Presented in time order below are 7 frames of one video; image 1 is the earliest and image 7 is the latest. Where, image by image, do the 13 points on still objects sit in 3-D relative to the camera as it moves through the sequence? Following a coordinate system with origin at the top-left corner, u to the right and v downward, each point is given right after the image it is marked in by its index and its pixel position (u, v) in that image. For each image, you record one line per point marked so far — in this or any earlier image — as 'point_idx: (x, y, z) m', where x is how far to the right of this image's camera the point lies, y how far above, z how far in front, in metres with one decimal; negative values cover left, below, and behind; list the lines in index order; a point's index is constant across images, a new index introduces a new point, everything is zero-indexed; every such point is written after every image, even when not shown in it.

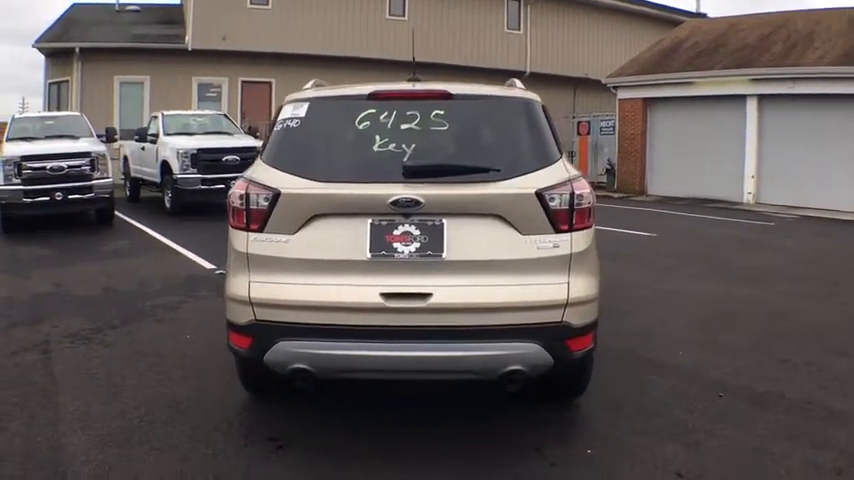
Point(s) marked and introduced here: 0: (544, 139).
0: (+0.6, +0.5, +3.4) m
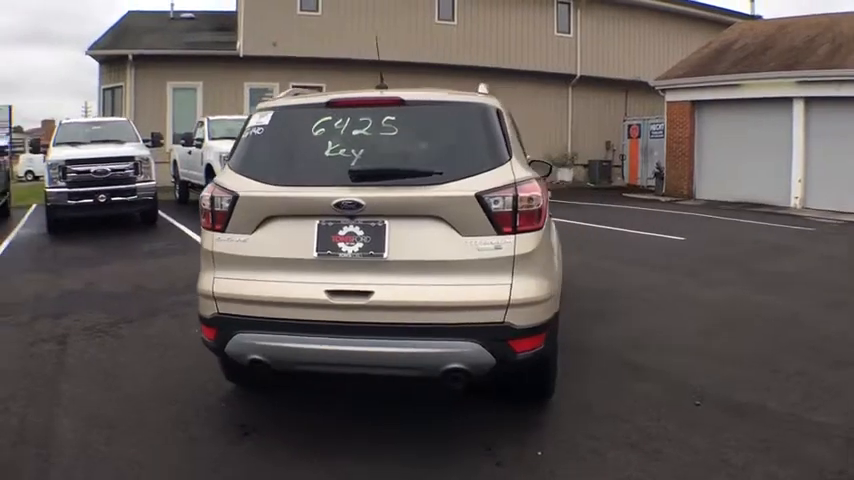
0: (+0.3, +0.5, +3.5) m
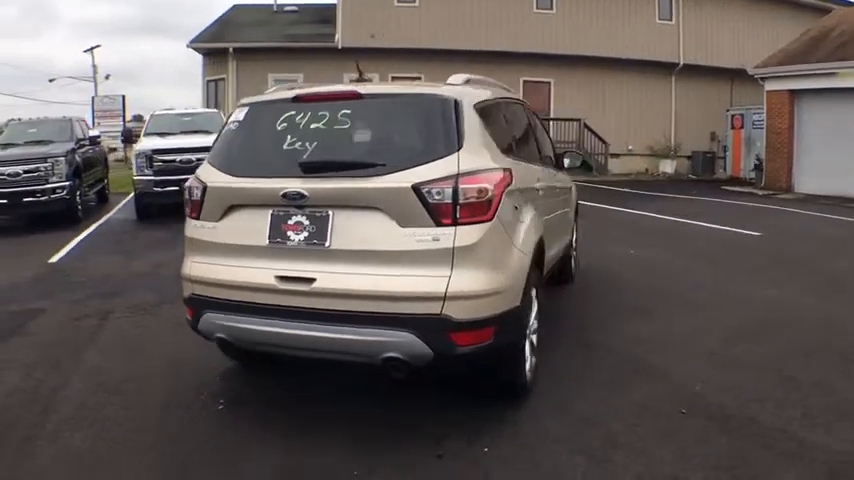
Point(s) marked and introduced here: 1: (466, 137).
0: (+0.1, +0.5, +3.6) m
1: (+0.2, +0.5, +3.6) m
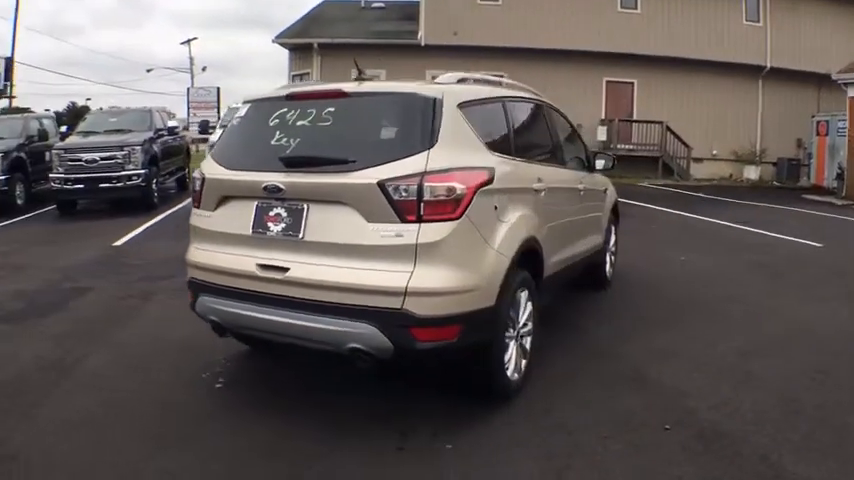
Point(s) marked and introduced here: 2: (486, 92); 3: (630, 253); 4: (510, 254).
0: (-0.1, +0.5, +3.7) m
1: (0.0, +0.5, +3.8) m
2: (+0.3, +0.9, +4.6) m
3: (+2.8, -0.2, +10.8) m
4: (+0.4, -0.1, +3.9) m
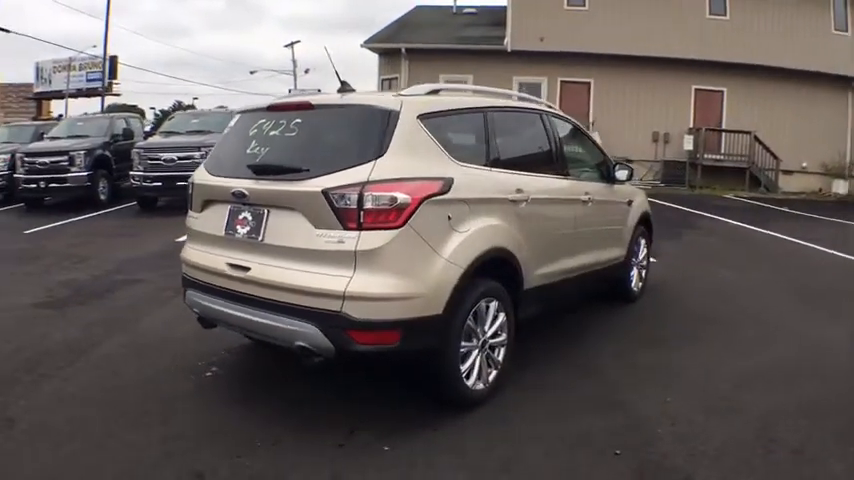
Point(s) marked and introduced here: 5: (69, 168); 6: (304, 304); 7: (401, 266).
0: (-0.3, +0.5, +3.9) m
1: (-0.2, +0.5, +3.9) m
2: (+0.2, +0.8, +4.7) m
3: (+3.4, -0.4, +10.5) m
4: (+0.2, -0.1, +4.0) m
5: (-7.6, +1.5, +16.6) m
6: (-0.6, -0.3, +3.8) m
7: (-0.1, -0.1, +3.7) m
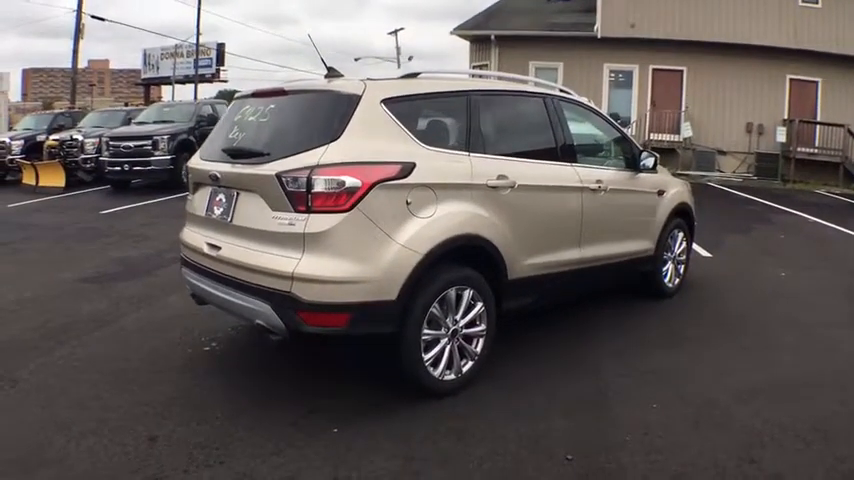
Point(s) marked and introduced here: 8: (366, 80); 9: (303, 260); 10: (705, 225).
0: (-0.5, +0.6, +4.0) m
1: (-0.4, +0.6, +3.9) m
2: (+0.1, +0.9, +4.7) m
3: (+3.9, -0.3, +10.1) m
4: (0.0, -0.1, +4.0) m
5: (-6.2, +2.0, +17.4) m
6: (-0.8, -0.2, +3.9) m
7: (-0.4, -0.1, +3.8) m
8: (-0.3, +0.9, +4.3) m
9: (-0.6, -0.1, +3.8) m
10: (+5.0, +0.3, +14.1) m
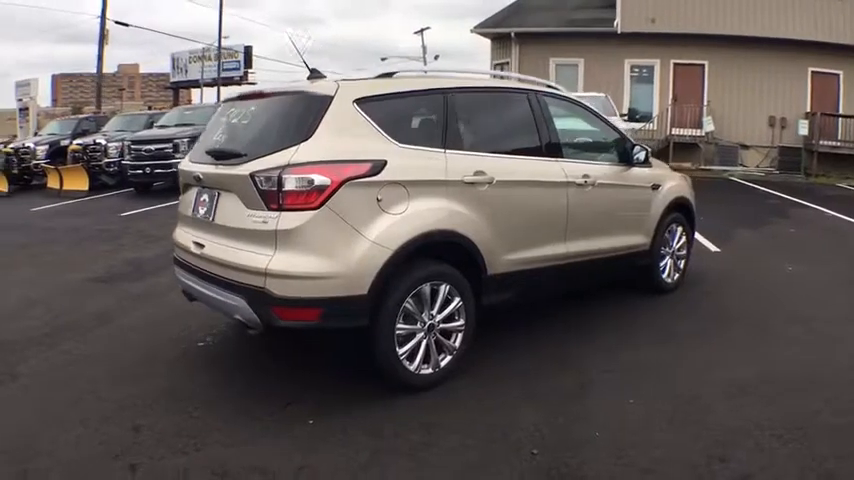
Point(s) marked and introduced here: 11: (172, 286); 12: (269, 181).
0: (-0.6, +0.6, +4.1) m
1: (-0.5, +0.6, +4.1) m
2: (0.0, +1.0, +4.8) m
3: (+4.0, -0.2, +10.1) m
4: (-0.2, 0.0, +4.1) m
5: (-5.9, +2.0, +17.8) m
6: (-1.0, -0.2, +4.0) m
7: (-0.5, 0.0, +3.9) m
8: (-0.5, +0.9, +4.4) m
9: (-0.7, -0.1, +3.9) m
10: (+5.2, +0.4, +14.0) m
11: (-2.6, -0.5, +7.8) m
12: (-0.8, +0.3, +3.9) m
